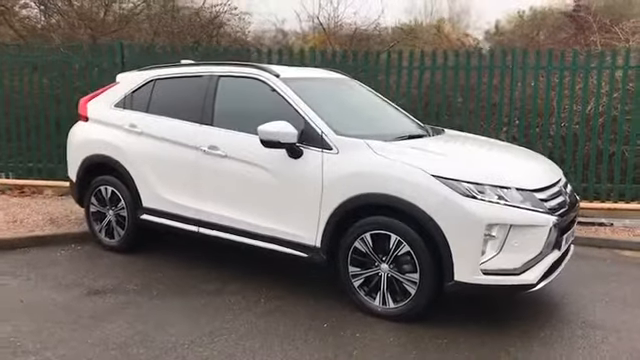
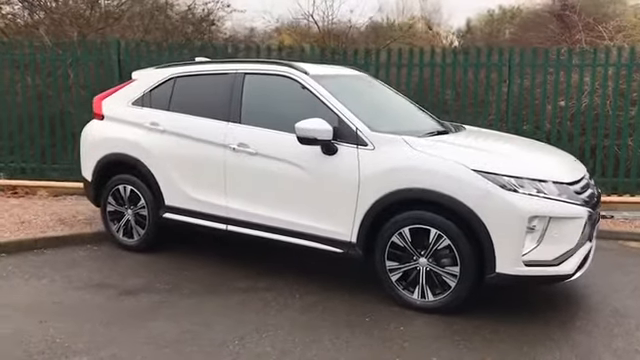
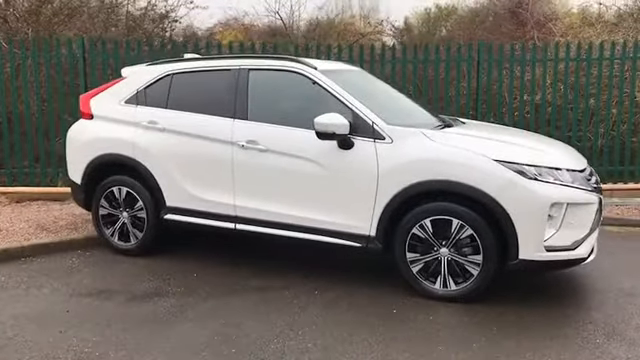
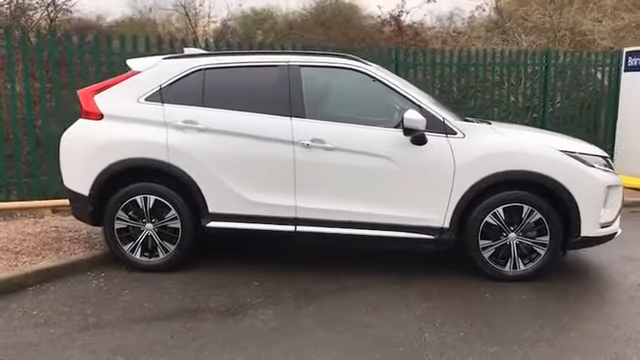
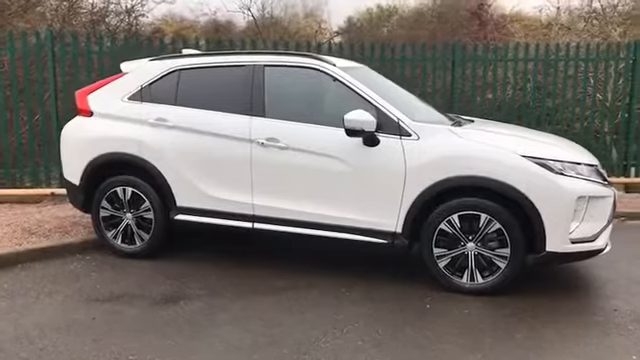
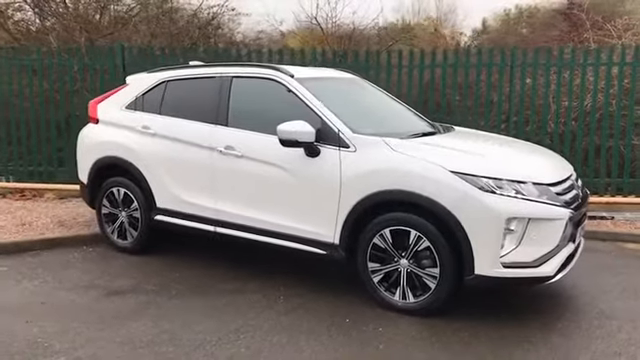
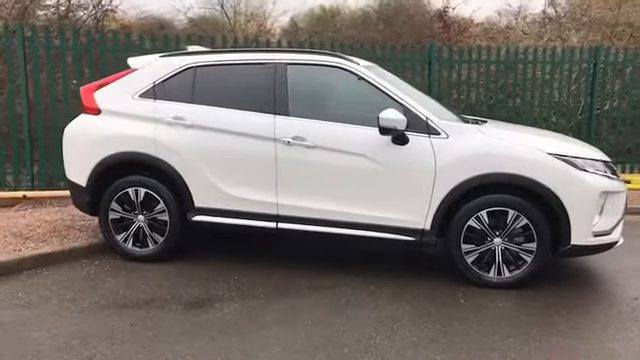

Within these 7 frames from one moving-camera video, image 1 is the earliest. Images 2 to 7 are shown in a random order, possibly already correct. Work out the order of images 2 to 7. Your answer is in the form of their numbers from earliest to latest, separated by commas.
6, 2, 3, 5, 7, 4
